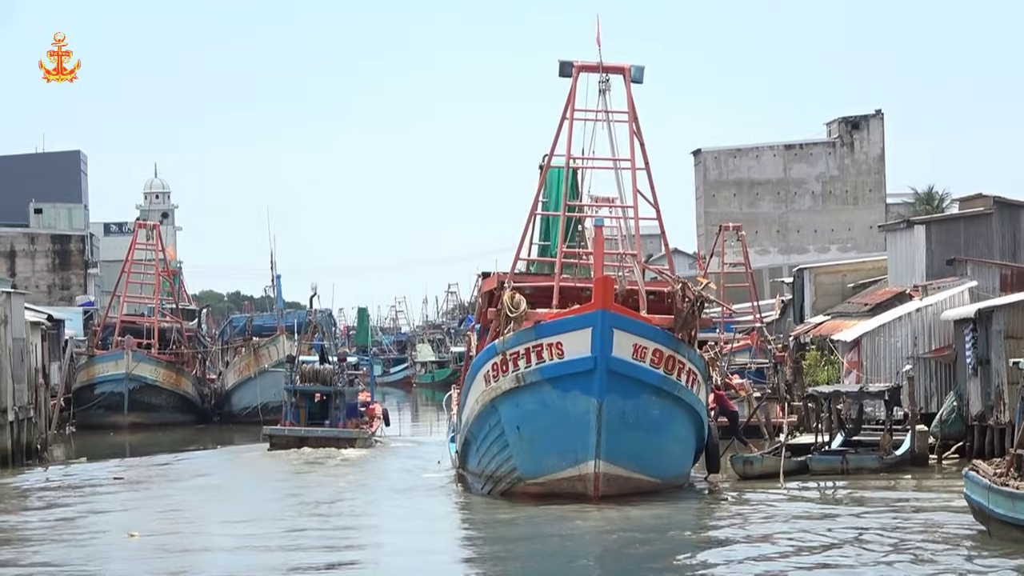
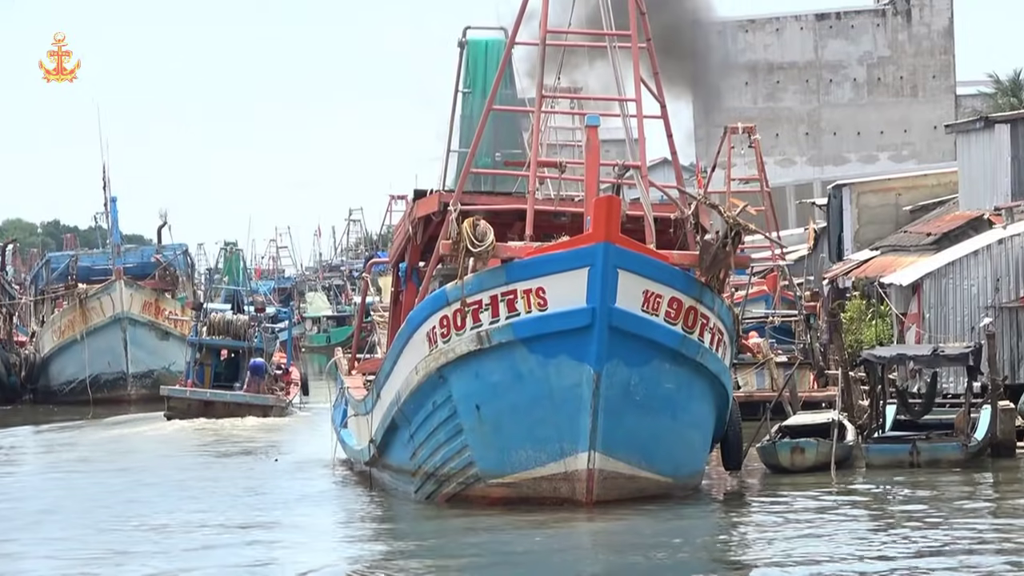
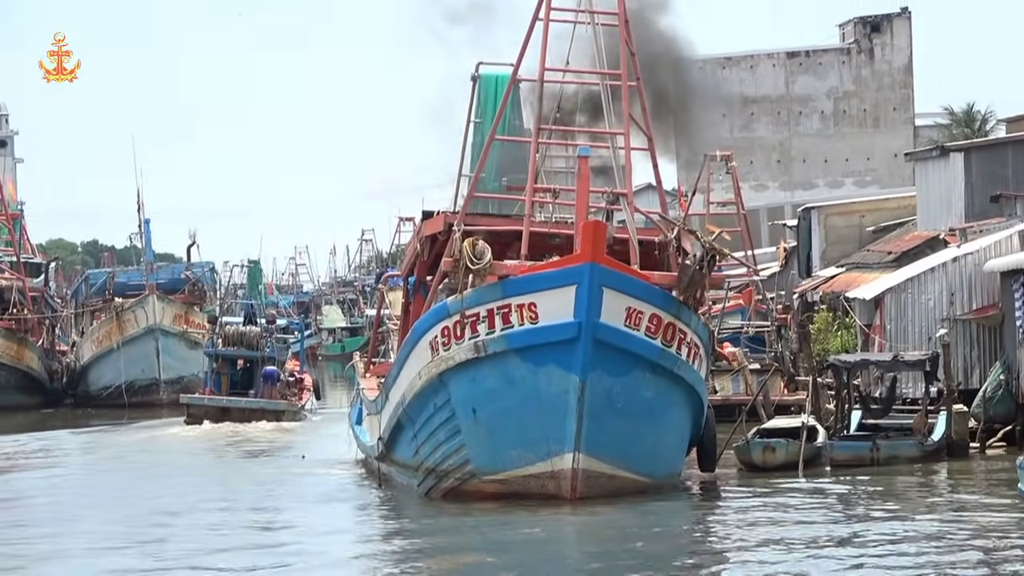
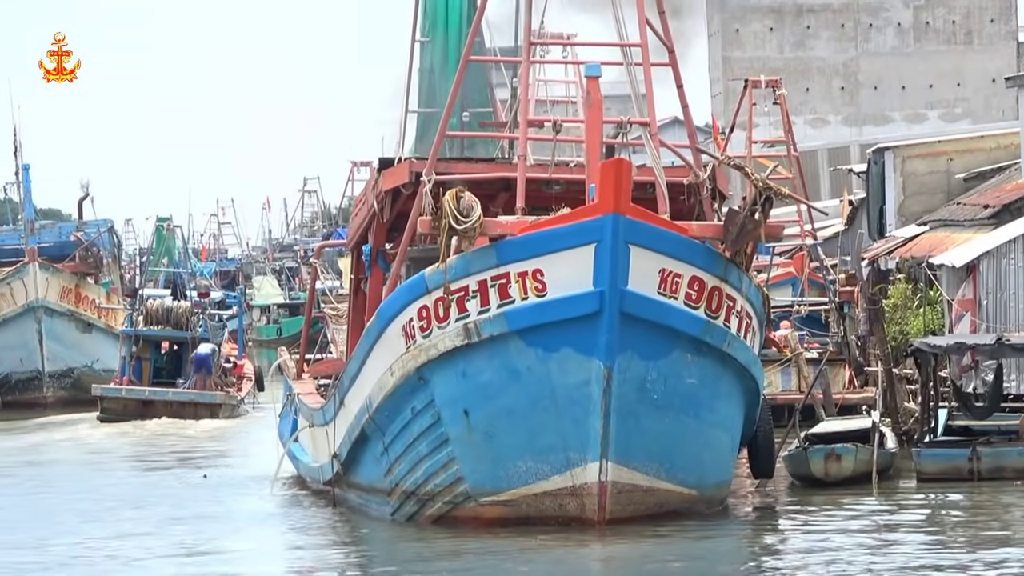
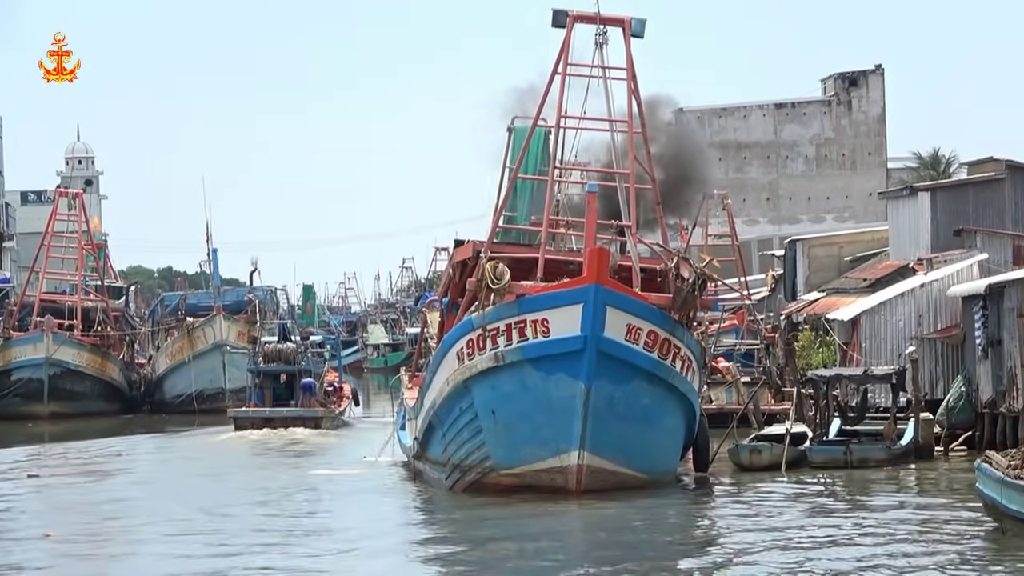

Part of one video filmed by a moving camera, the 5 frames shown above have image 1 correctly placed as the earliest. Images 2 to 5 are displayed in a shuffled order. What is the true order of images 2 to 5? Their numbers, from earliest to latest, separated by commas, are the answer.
5, 3, 2, 4
